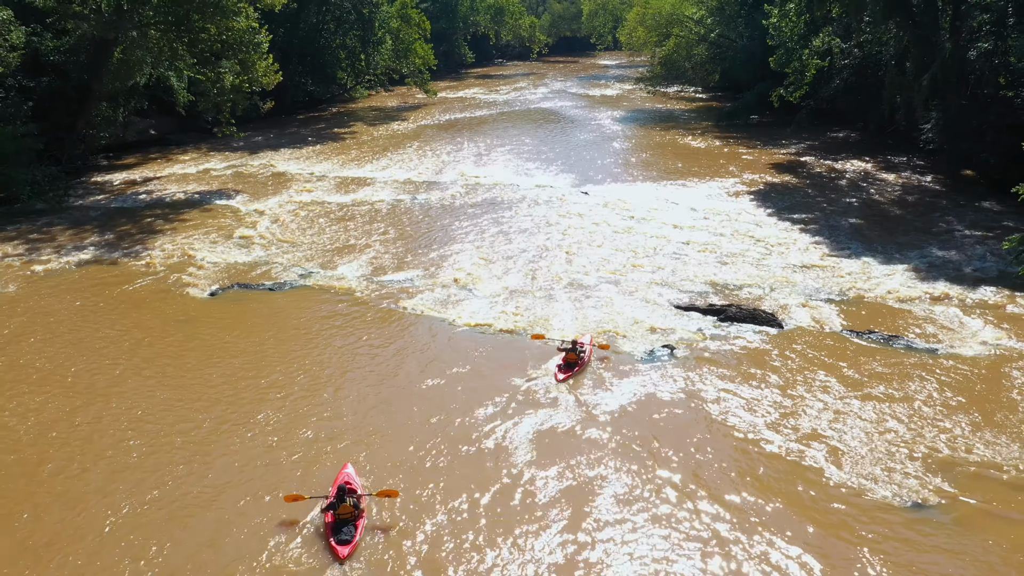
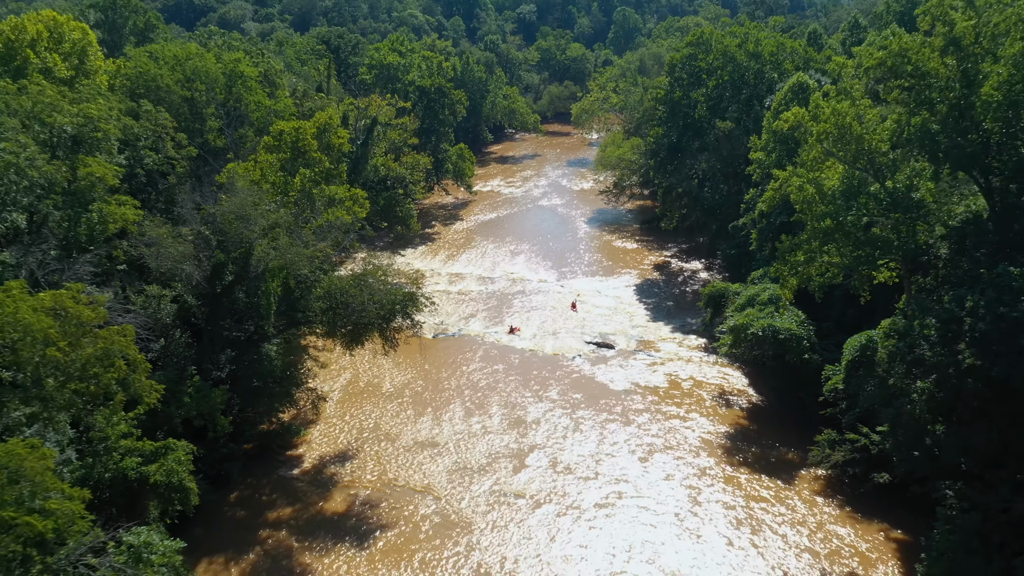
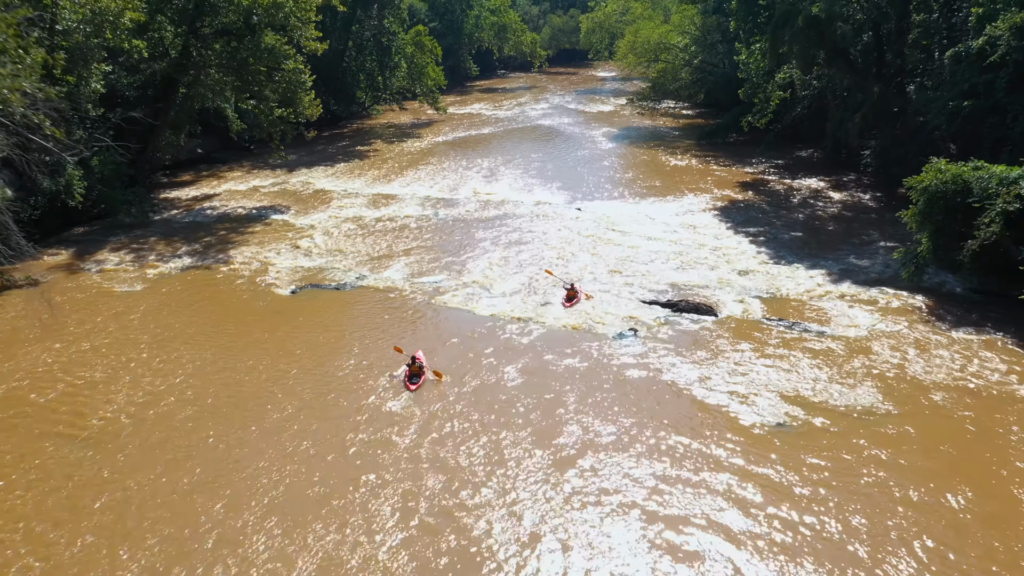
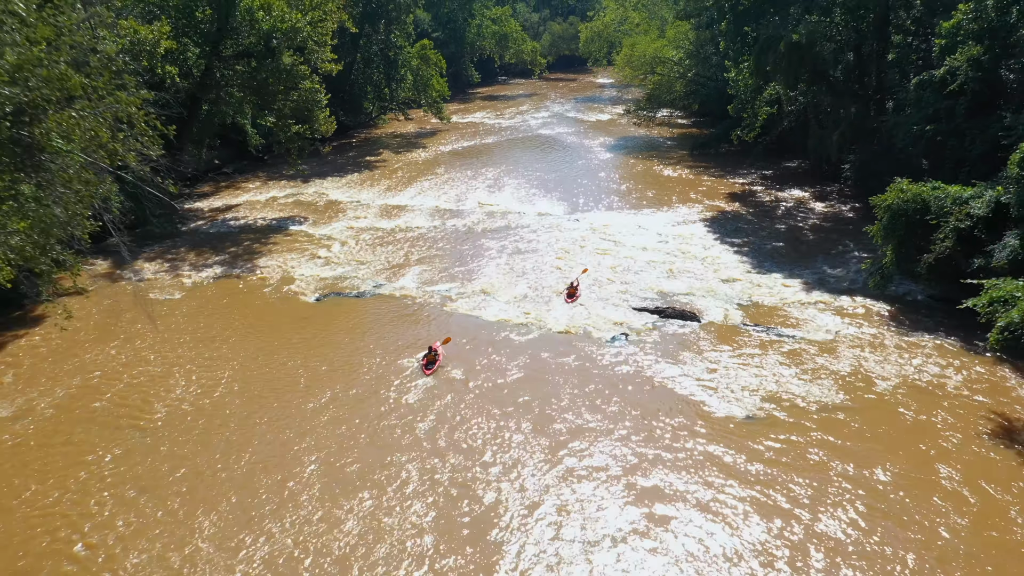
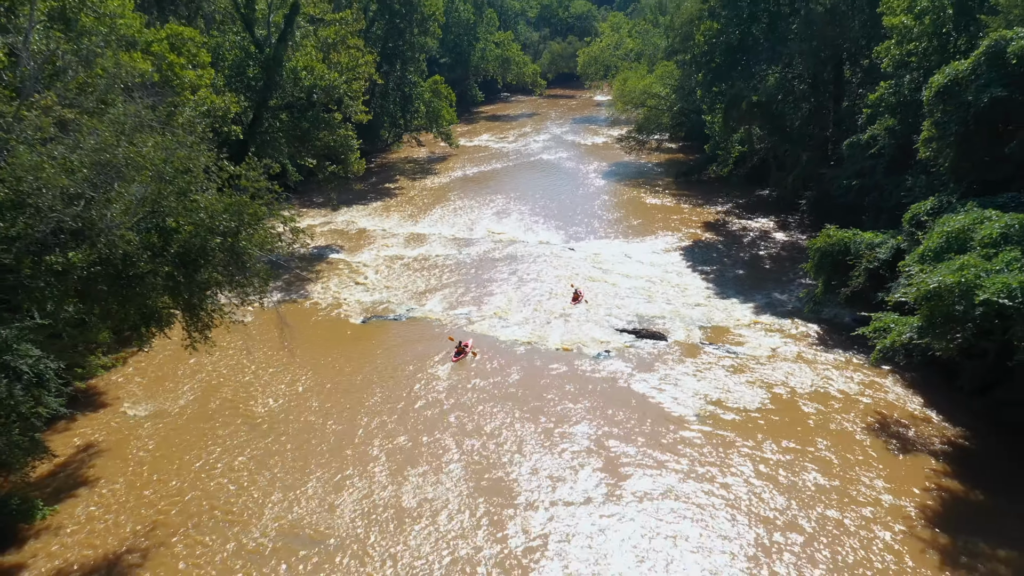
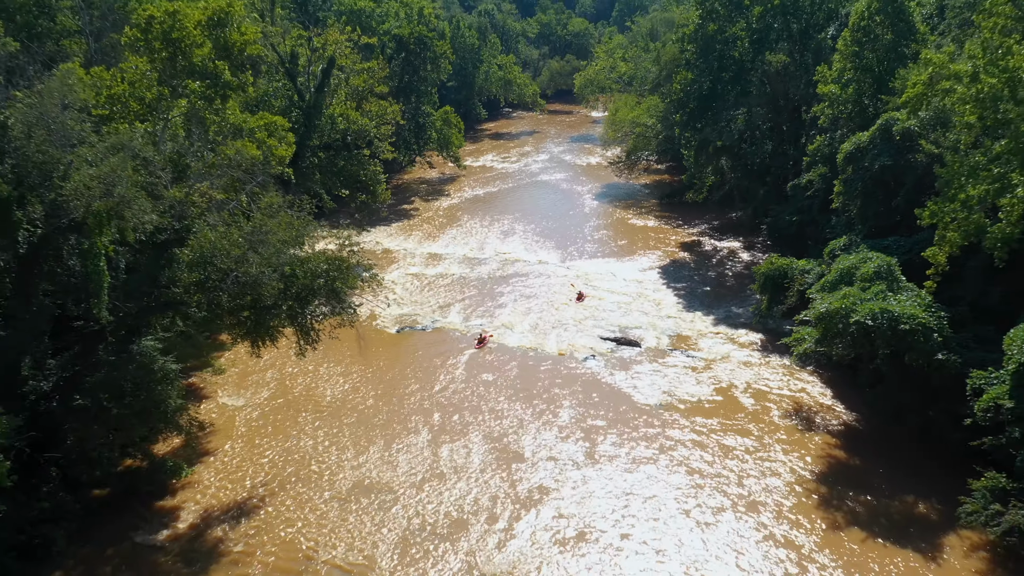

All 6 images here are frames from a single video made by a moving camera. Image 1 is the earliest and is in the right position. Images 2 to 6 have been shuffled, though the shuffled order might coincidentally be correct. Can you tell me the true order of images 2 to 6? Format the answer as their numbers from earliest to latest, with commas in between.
3, 4, 5, 6, 2
